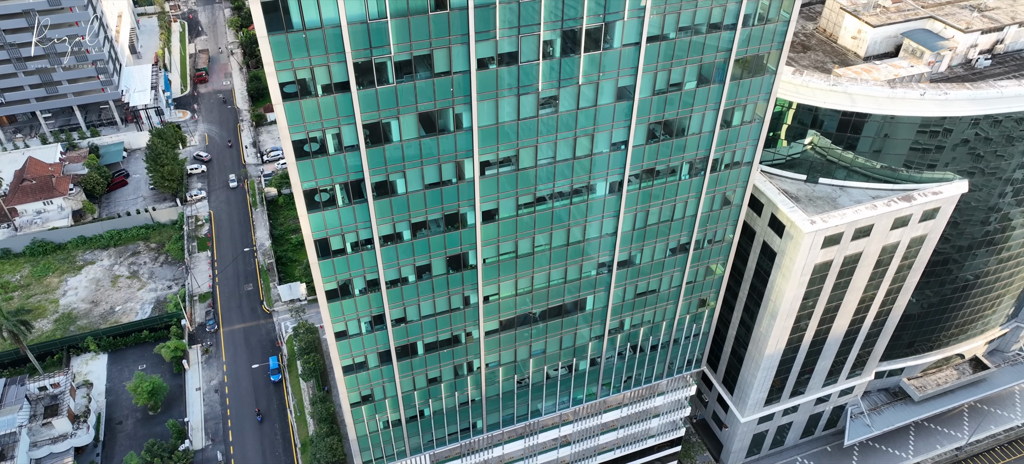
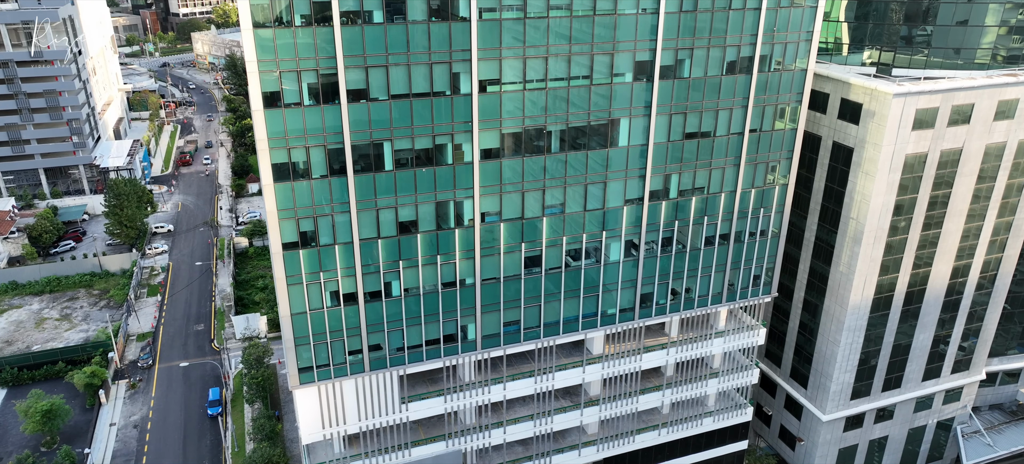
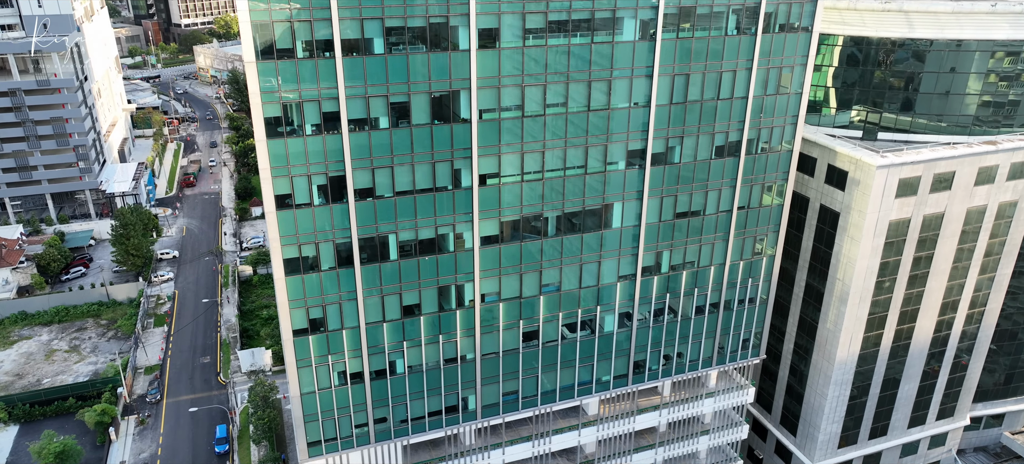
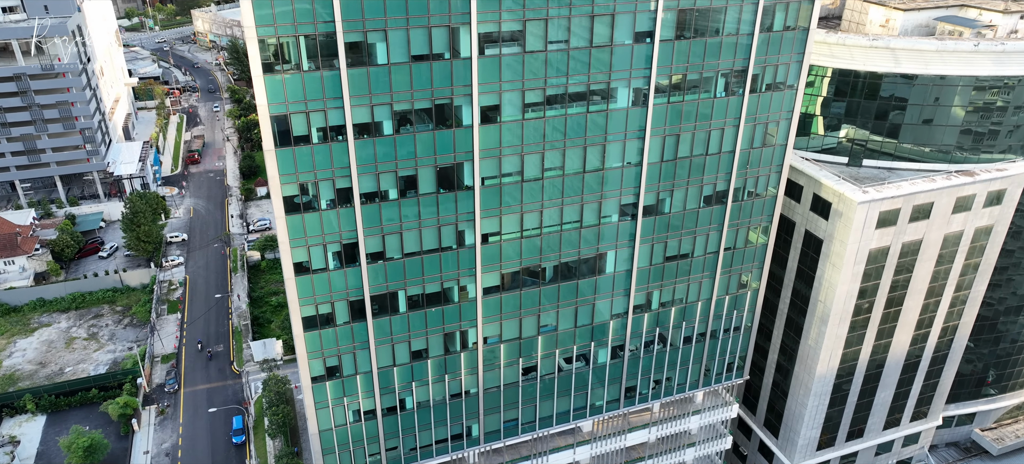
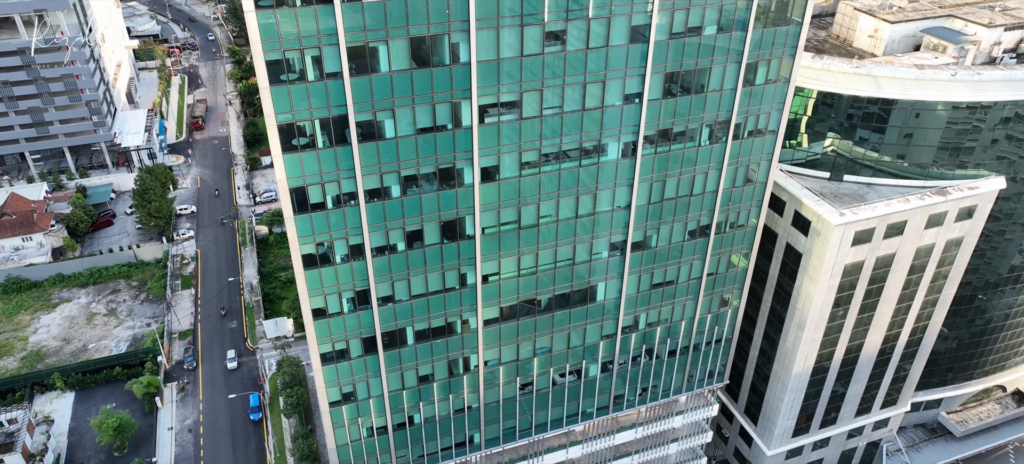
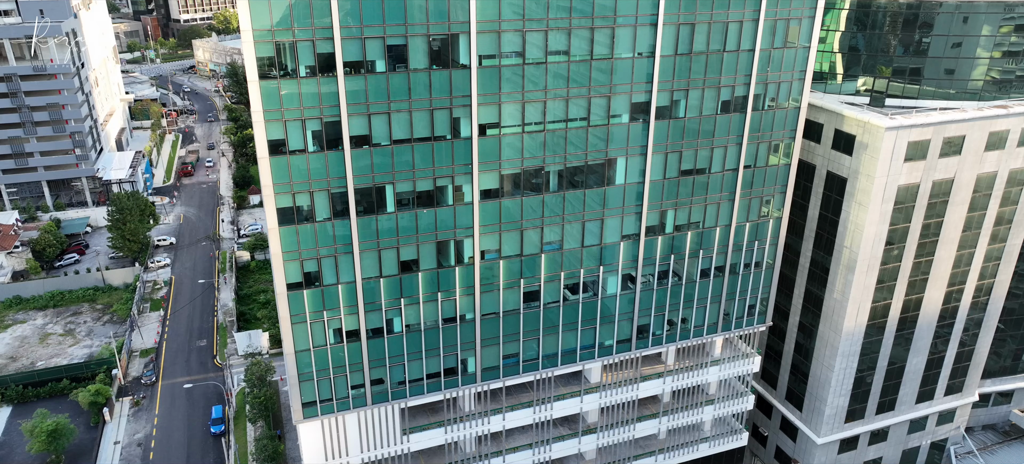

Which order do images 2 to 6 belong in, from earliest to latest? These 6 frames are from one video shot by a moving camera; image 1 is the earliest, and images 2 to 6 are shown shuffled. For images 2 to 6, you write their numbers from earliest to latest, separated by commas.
5, 4, 3, 6, 2
